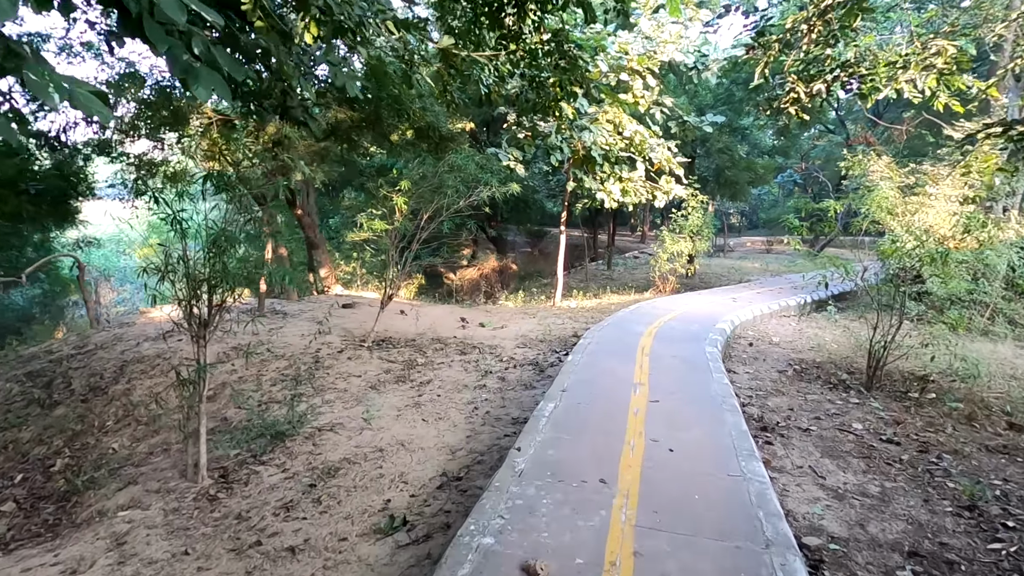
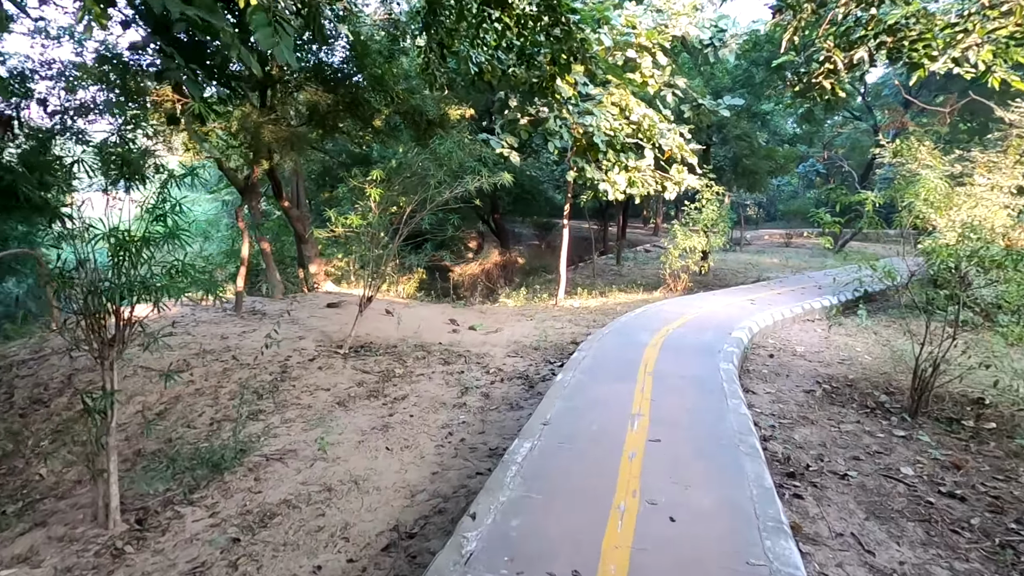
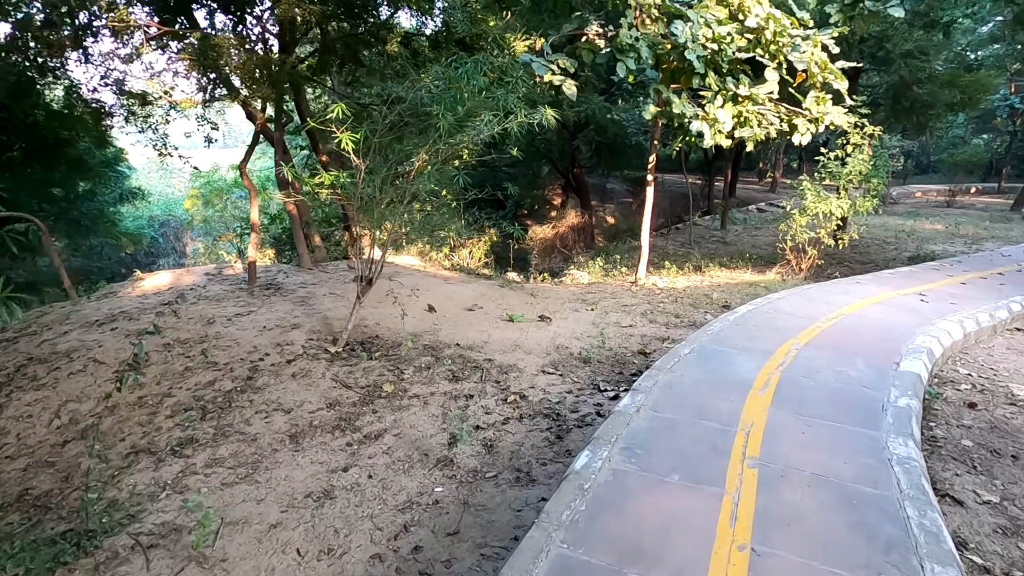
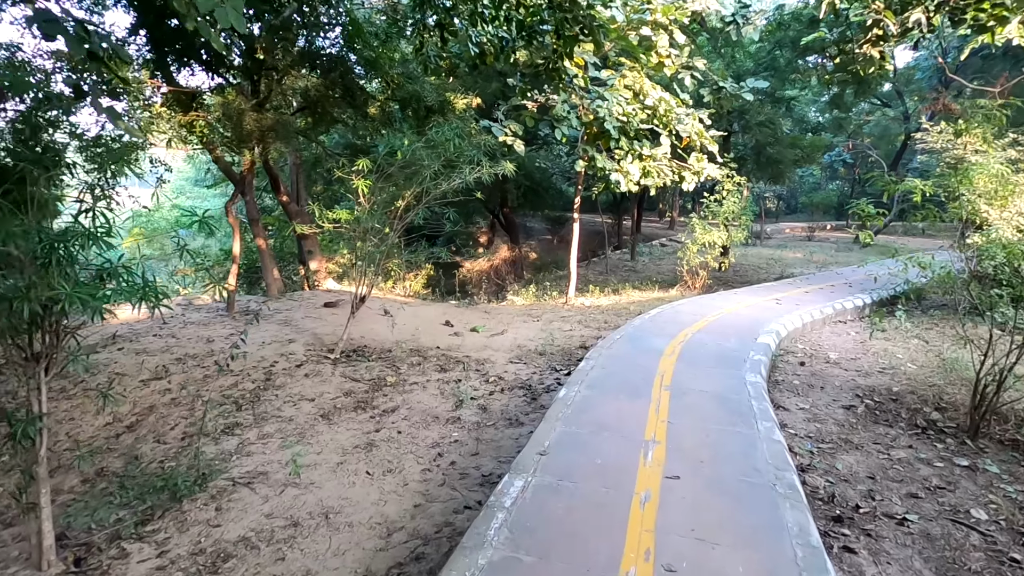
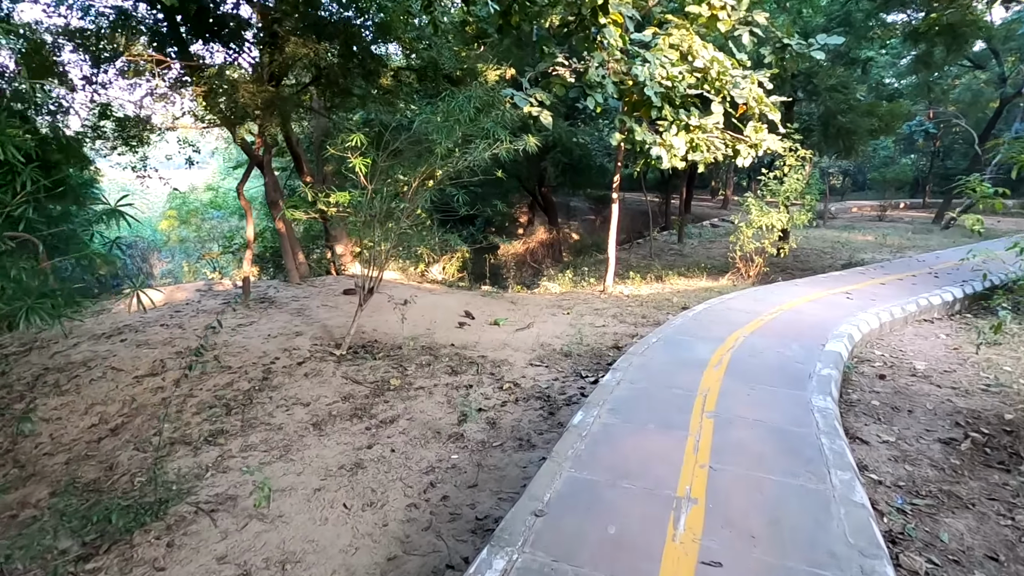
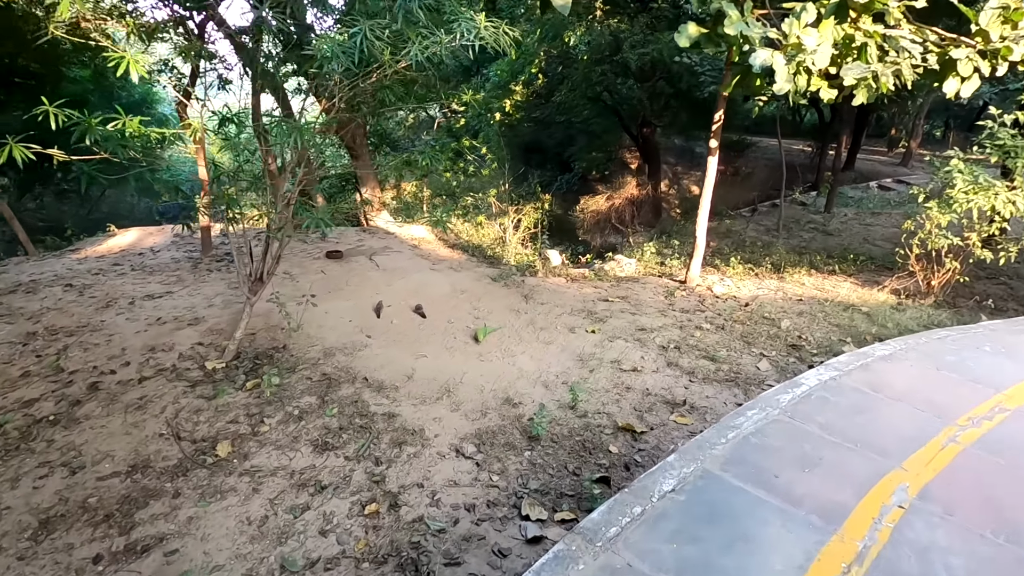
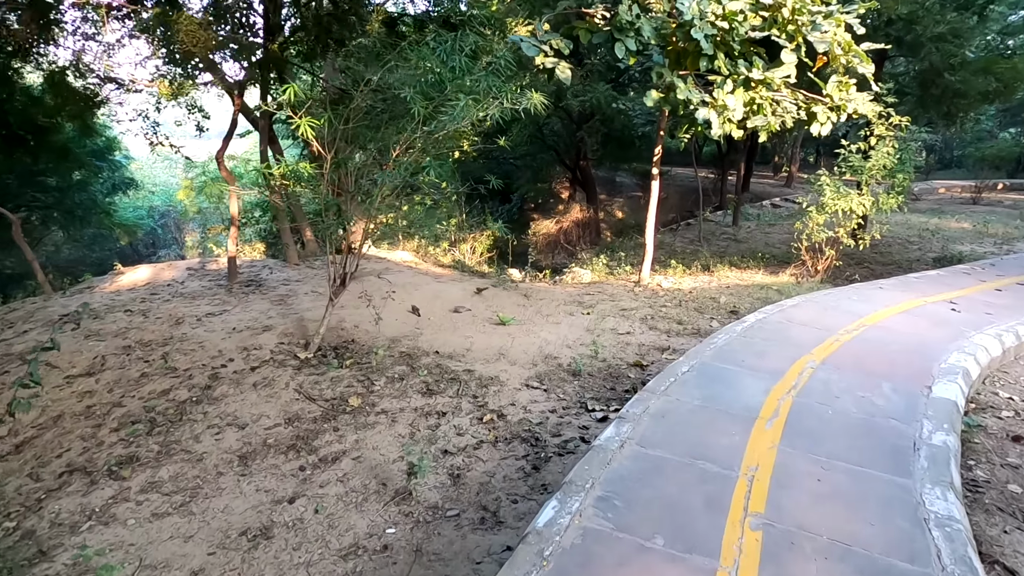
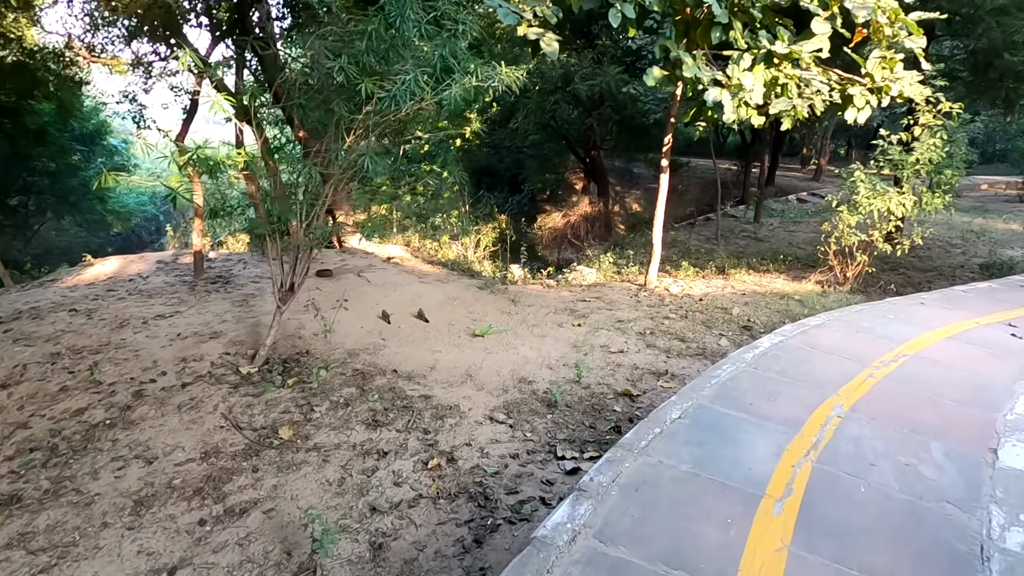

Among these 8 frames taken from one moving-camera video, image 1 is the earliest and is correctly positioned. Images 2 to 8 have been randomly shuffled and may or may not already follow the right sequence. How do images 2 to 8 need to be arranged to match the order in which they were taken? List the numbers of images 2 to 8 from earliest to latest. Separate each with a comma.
2, 4, 5, 3, 7, 8, 6
